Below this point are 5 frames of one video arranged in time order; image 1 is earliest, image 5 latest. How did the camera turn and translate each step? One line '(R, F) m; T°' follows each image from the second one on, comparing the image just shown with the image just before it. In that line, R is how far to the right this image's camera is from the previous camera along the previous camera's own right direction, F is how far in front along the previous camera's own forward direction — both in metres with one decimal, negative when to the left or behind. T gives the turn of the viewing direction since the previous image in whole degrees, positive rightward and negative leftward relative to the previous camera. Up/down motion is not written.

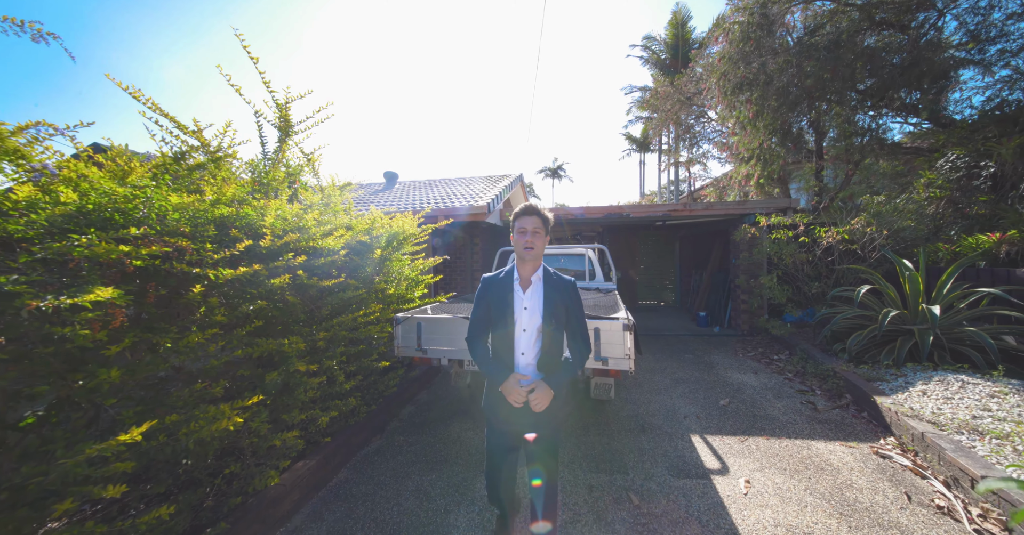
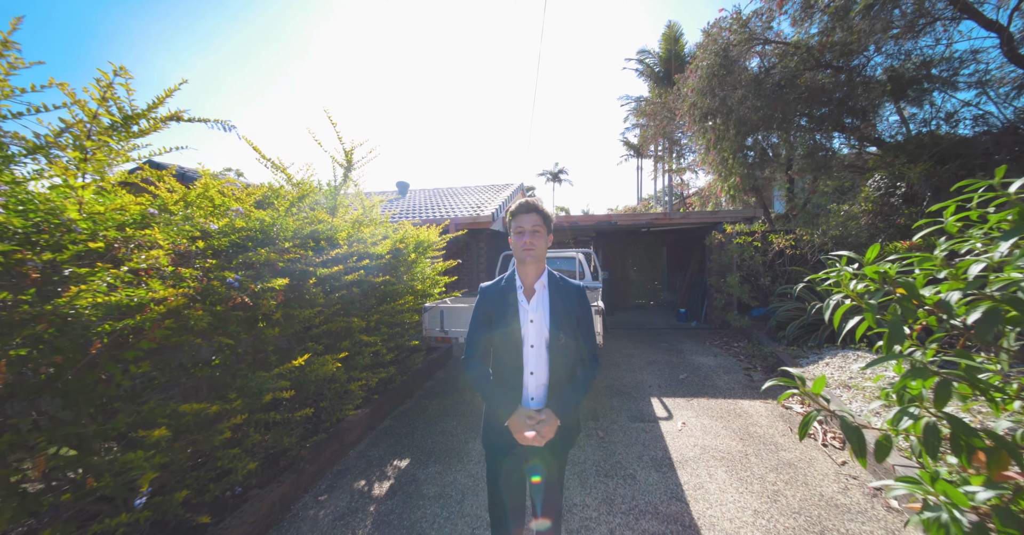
(0.0, -1.0) m; 0°
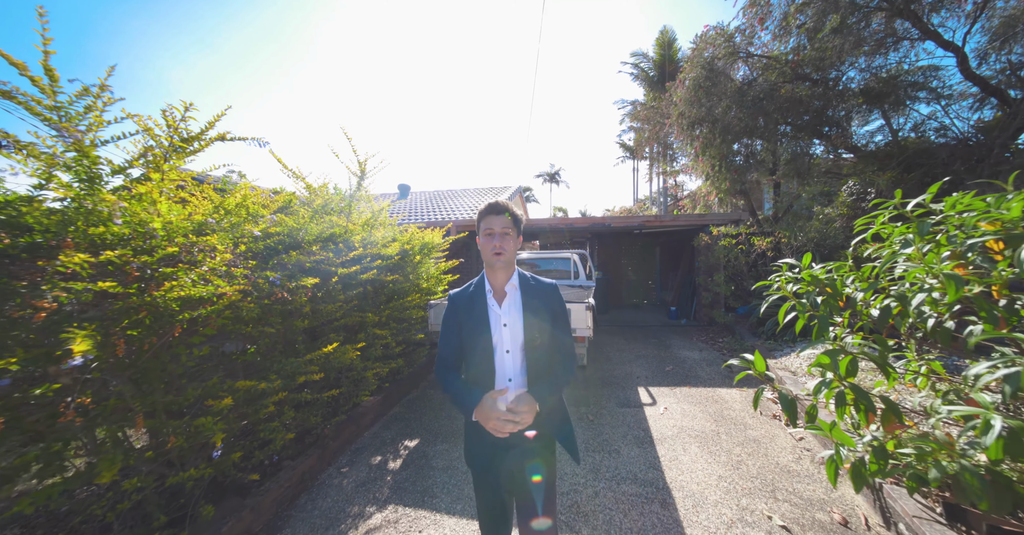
(0.0, -0.4) m; 0°
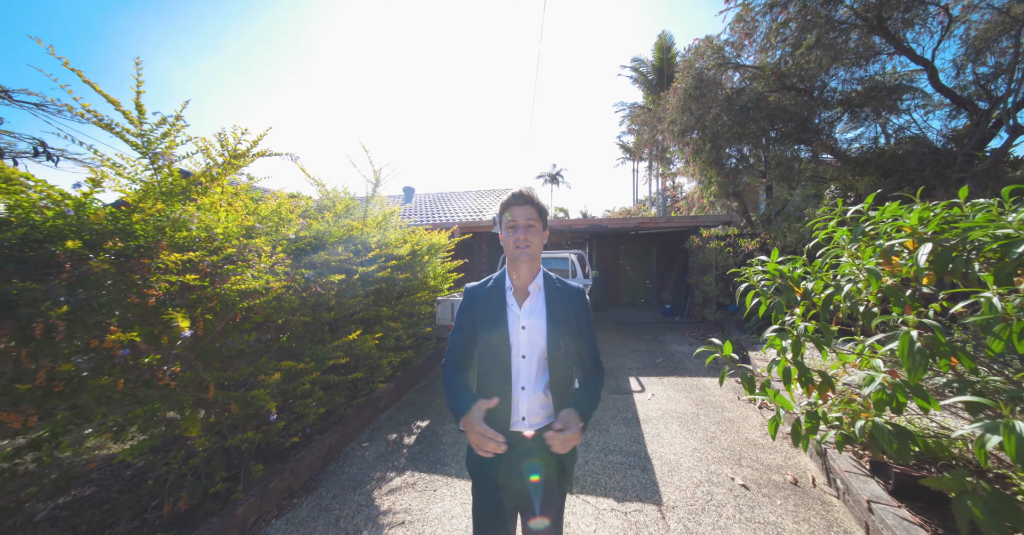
(0.0, -0.4) m; 0°
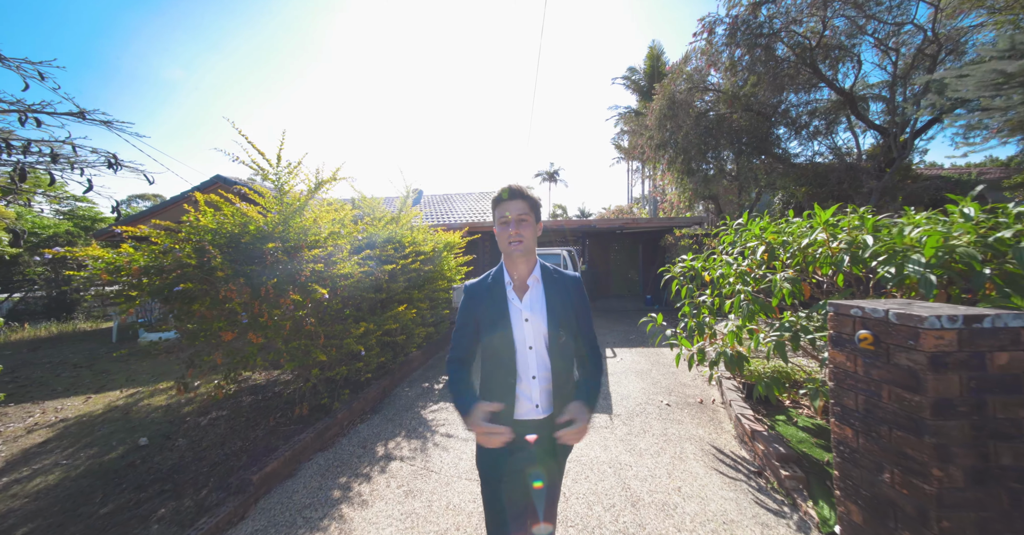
(0.0, -1.3) m; 0°
